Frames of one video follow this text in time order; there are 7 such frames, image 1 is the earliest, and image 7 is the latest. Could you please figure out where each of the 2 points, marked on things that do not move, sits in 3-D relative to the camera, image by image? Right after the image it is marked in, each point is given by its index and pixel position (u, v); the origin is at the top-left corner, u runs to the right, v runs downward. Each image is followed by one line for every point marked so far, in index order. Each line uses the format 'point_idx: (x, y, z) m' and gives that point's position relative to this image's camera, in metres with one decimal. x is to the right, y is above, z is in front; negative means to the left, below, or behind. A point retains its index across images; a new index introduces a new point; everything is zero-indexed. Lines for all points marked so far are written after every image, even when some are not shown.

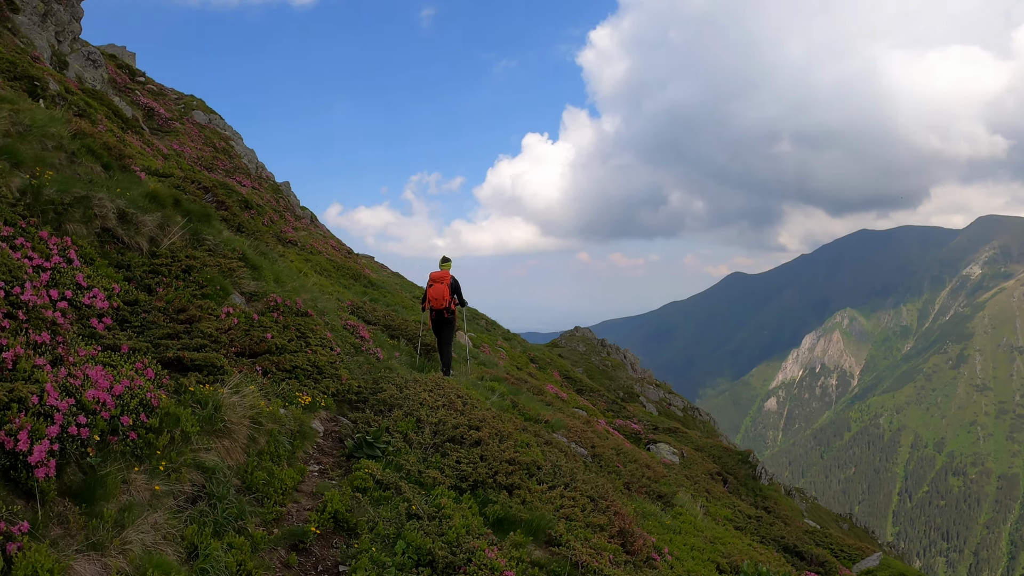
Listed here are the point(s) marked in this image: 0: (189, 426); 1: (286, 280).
0: (-4.5, -1.9, +6.6) m
1: (-6.4, +0.3, +13.5) m
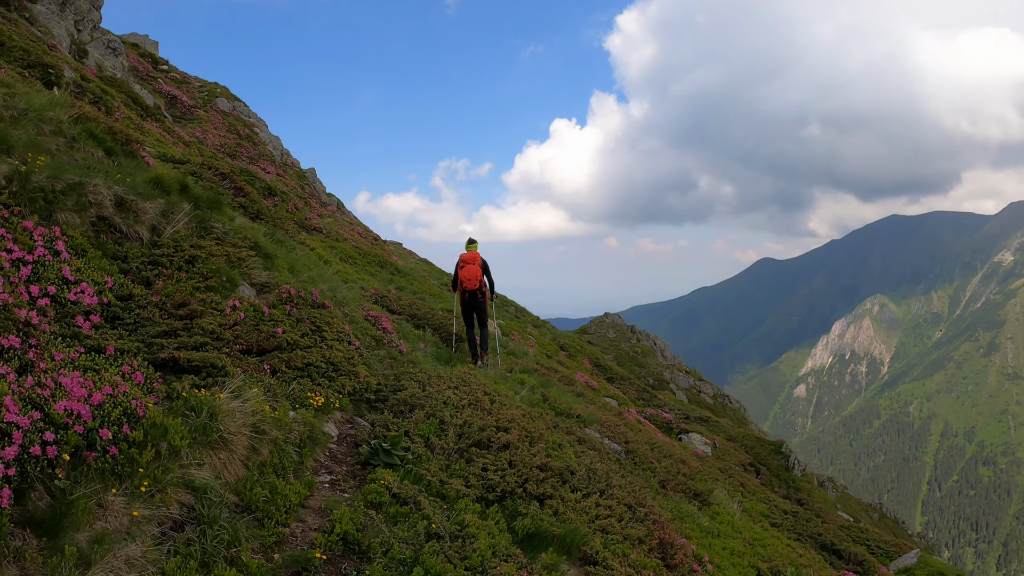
0: (-4.1, -1.8, +5.9) m
1: (-5.6, +0.5, +12.8) m
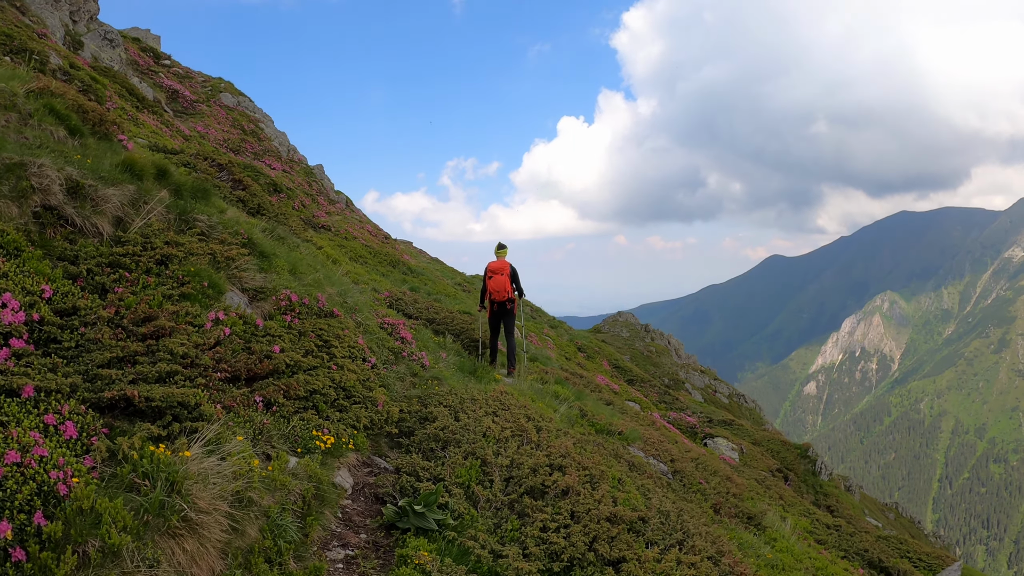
0: (-3.2, -1.9, +3.9) m
1: (-4.7, +0.4, +10.9) m
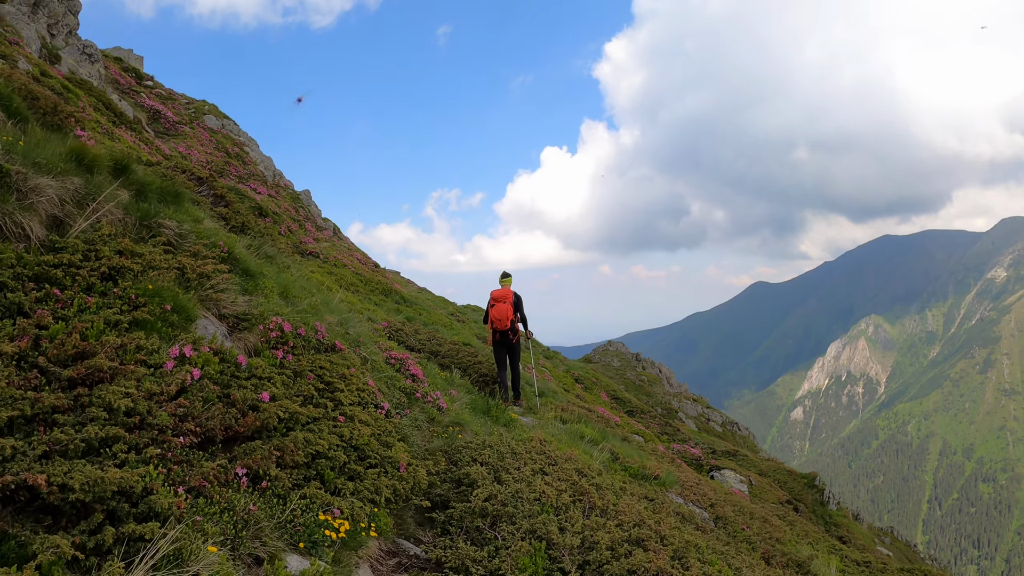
0: (-2.2, -2.0, +1.9) m
1: (-4.0, -0.1, +9.0) m
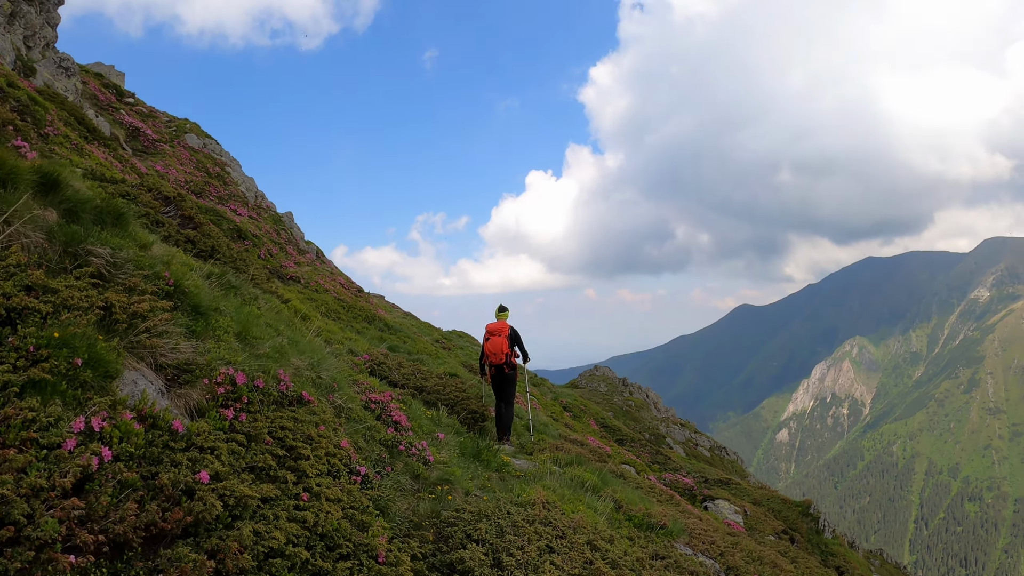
0: (-2.0, -2.3, +0.7) m
1: (-4.0, -0.7, +7.7) m
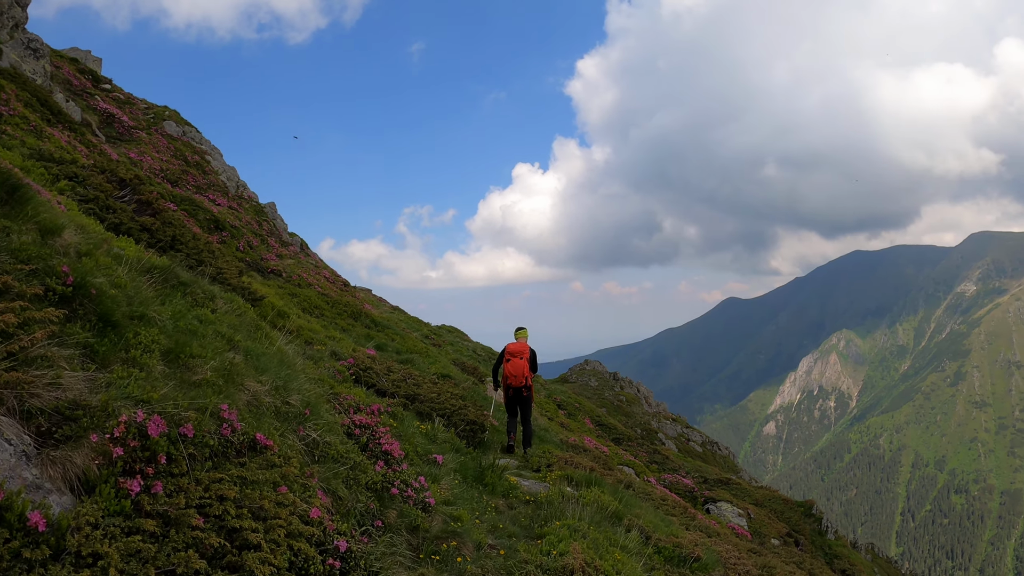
0: (-1.5, -2.4, -1.2) m
1: (-3.7, -0.7, +5.8) m
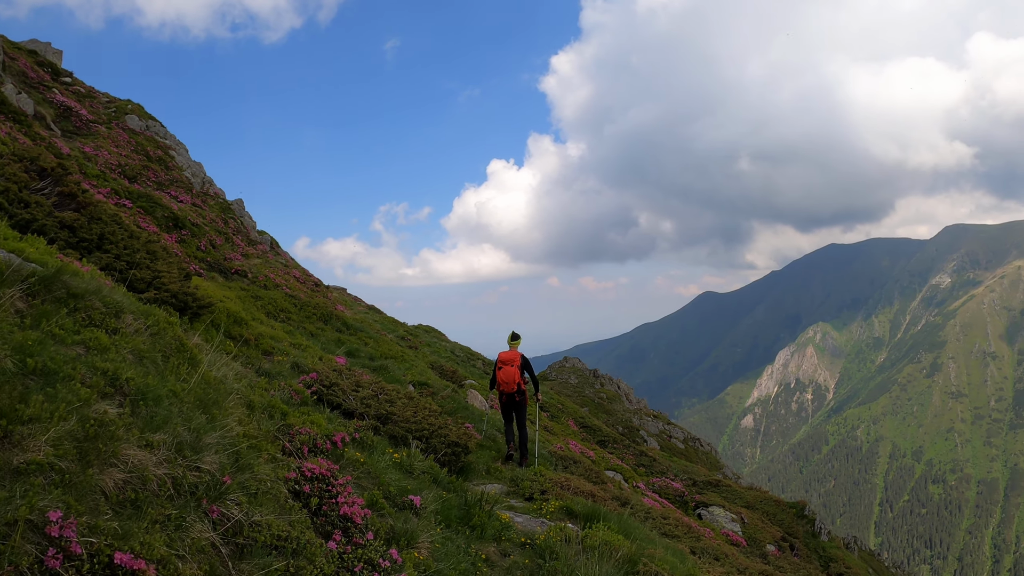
0: (-1.1, -2.5, -3.0) m
1: (-3.6, -0.9, +3.9) m
